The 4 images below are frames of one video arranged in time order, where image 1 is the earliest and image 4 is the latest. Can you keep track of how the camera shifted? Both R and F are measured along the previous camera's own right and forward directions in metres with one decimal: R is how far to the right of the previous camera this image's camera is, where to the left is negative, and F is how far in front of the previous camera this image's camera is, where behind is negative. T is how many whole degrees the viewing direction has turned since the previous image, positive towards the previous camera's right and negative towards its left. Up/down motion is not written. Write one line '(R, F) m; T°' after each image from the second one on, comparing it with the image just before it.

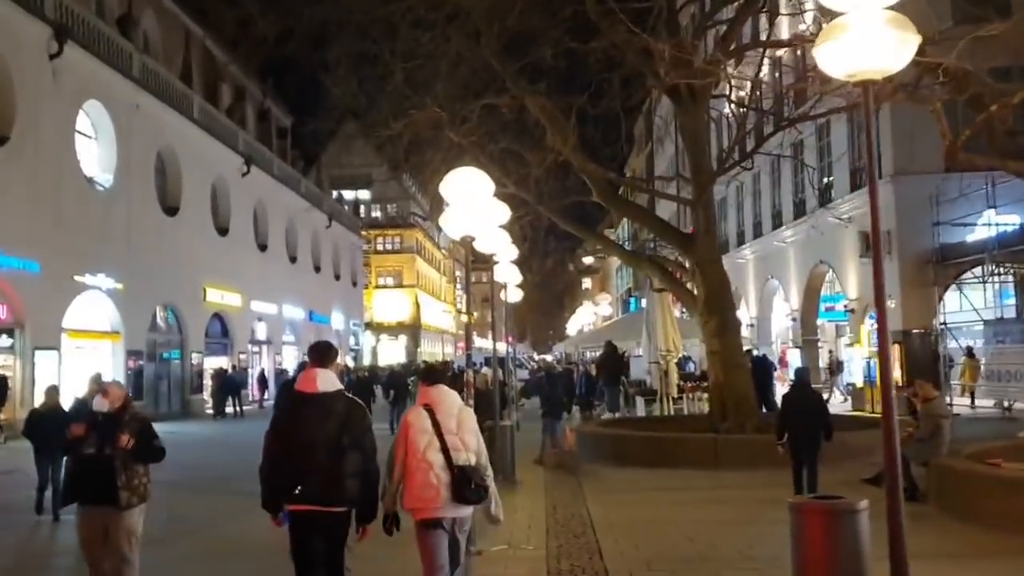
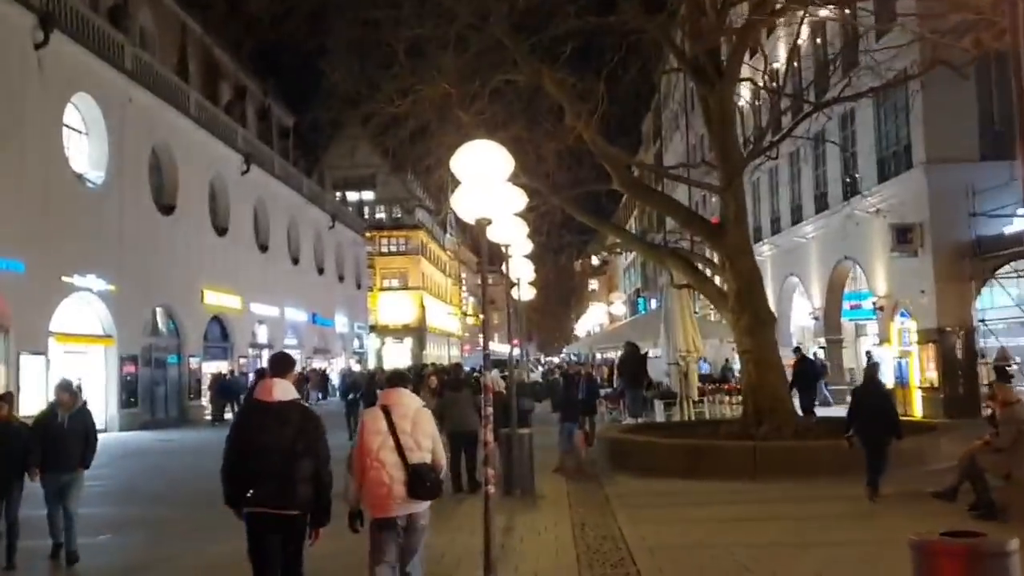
(-0.2, +1.4) m; 0°
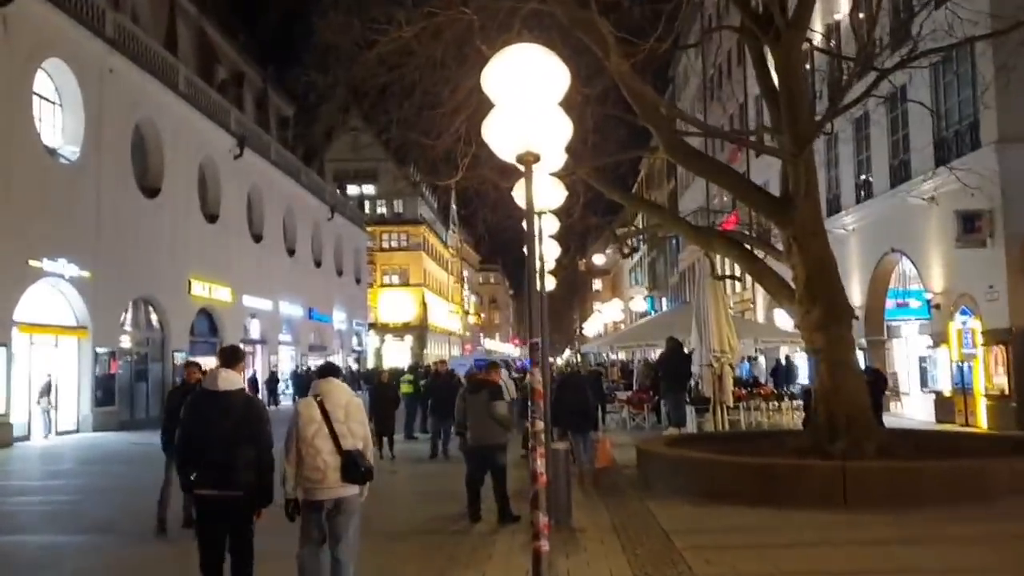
(-0.3, +2.7) m; 0°
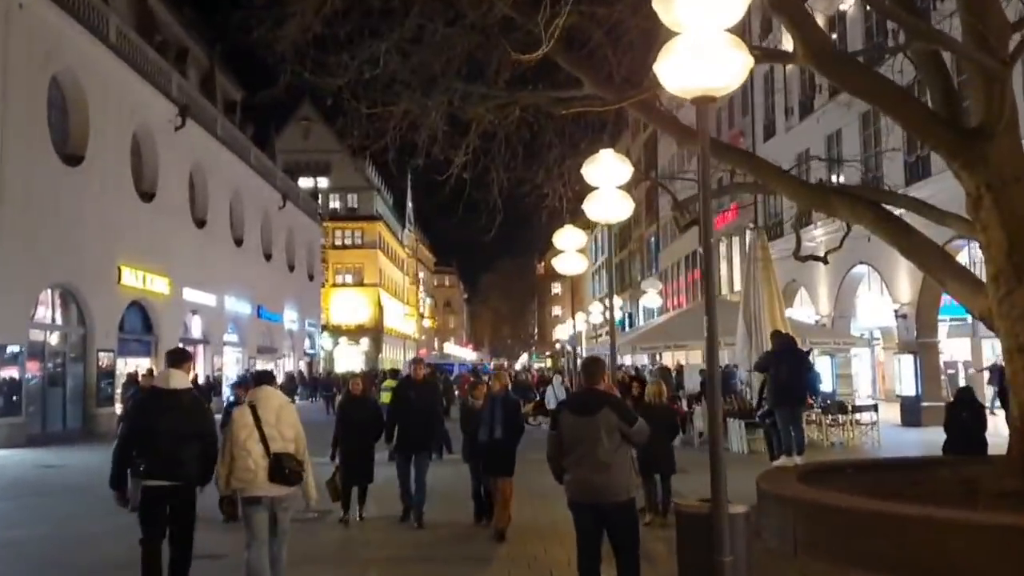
(-1.1, +4.6) m; +3°
